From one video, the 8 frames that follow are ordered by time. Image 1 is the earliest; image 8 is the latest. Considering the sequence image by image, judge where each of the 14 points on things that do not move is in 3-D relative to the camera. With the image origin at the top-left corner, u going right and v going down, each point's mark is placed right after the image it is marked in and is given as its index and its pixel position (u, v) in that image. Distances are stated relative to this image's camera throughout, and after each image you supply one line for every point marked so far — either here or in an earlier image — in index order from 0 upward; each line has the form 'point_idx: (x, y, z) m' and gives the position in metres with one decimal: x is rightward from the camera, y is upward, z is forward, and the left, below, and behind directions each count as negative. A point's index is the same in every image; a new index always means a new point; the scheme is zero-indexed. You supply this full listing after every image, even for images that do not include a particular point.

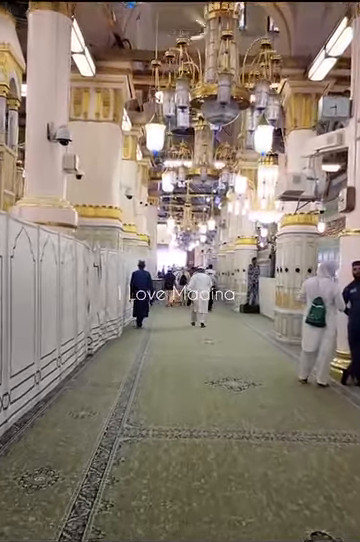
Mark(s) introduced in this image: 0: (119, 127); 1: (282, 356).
0: (-1.2, +2.8, +9.8) m
1: (+1.6, -1.3, +8.0) m
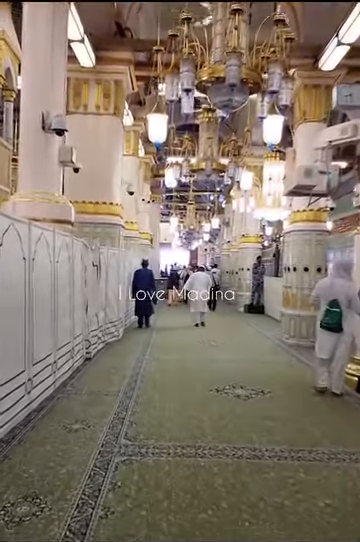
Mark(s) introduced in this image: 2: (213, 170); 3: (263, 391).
0: (-1.1, +2.8, +9.4) m
1: (+1.7, -1.3, +7.5) m
2: (+0.6, +1.9, +9.3) m
3: (+0.9, -1.3, +5.4) m
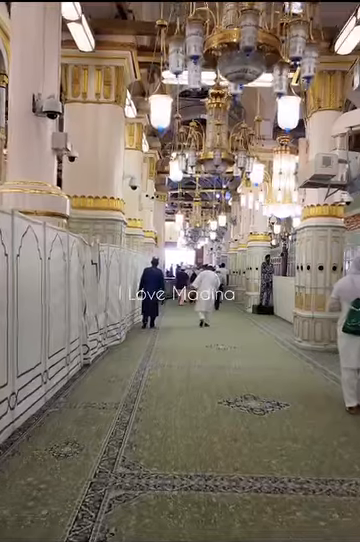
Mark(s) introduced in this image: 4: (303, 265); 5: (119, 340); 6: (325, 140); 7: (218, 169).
0: (-1.0, +2.8, +8.9) m
1: (+1.7, -1.3, +7.0) m
2: (+0.7, +1.9, +8.7) m
3: (+0.9, -1.3, +4.8) m
4: (+2.1, +0.1, +8.9) m
5: (-1.0, -1.1, +8.5) m
6: (+2.3, +2.1, +8.4) m
7: (+0.7, +1.9, +9.1) m
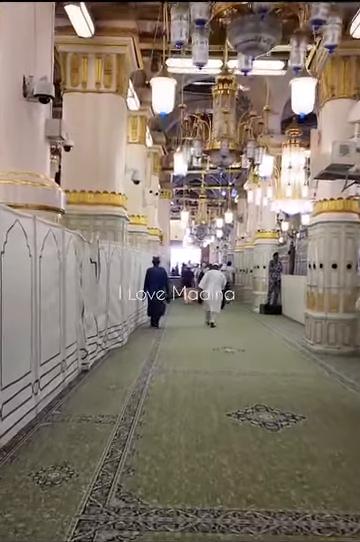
0: (-0.9, +2.8, +8.4) m
1: (+1.8, -1.3, +6.5) m
2: (+0.8, +1.9, +8.3) m
3: (+1.0, -1.3, +4.4) m
4: (+2.2, +0.1, +8.4) m
5: (-0.9, -1.1, +8.1) m
6: (+2.4, +2.1, +7.9) m
7: (+0.8, +1.9, +8.6) m
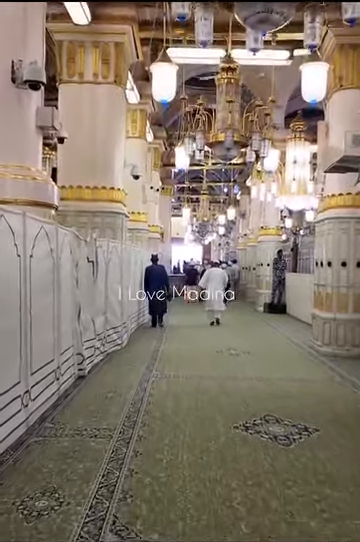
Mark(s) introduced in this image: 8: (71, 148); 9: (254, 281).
0: (-0.9, +2.8, +8.0) m
1: (+1.8, -1.3, +6.1) m
2: (+0.8, +2.0, +7.9) m
3: (+1.0, -1.3, +4.0) m
4: (+2.2, +0.2, +8.0) m
5: (-0.9, -1.1, +7.8) m
6: (+2.4, +2.2, +7.6) m
7: (+0.8, +1.9, +8.3) m
8: (-1.7, +1.9, +7.9) m
9: (+2.5, -0.3, +17.3) m
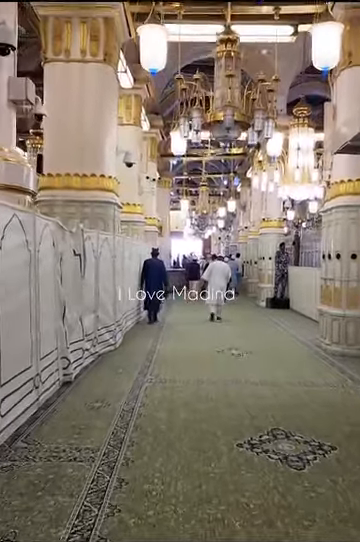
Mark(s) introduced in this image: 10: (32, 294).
0: (-1.0, +2.9, +7.4) m
1: (+1.8, -1.2, +5.6) m
2: (+0.8, +2.0, +7.3) m
3: (+1.0, -1.2, +3.5) m
4: (+2.2, +0.3, +7.4) m
5: (-0.9, -1.0, +7.2) m
6: (+2.4, +2.3, +7.0) m
7: (+0.7, +2.0, +7.7) m
8: (-1.7, +2.0, +7.3) m
9: (+2.5, -0.1, +16.7) m
10: (-1.2, -0.2, +4.2) m
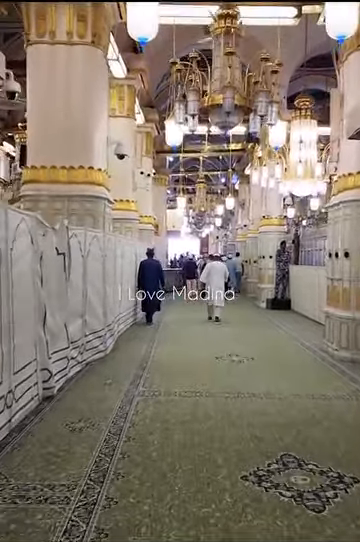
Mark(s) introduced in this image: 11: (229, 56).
0: (-1.0, +2.9, +6.9) m
1: (+1.8, -1.2, +5.0) m
2: (+0.7, +2.0, +6.7) m
3: (+0.9, -1.2, +2.9) m
4: (+2.1, +0.3, +6.9) m
5: (-1.0, -1.0, +6.6) m
6: (+2.3, +2.3, +6.4) m
7: (+0.7, +2.0, +7.1) m
8: (-1.8, +2.0, +6.7) m
9: (+2.4, -0.1, +16.2) m
10: (-1.3, -0.2, +3.7) m
11: (+0.6, +2.6, +6.6) m
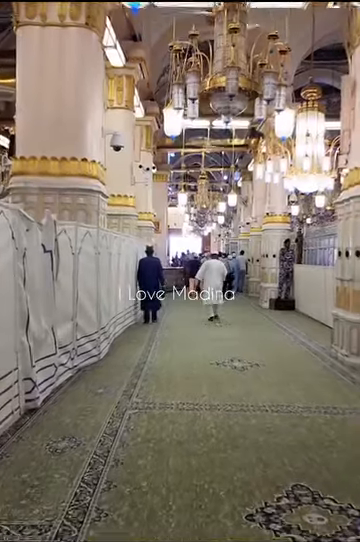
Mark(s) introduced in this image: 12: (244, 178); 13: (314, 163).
0: (-1.0, +2.9, +6.4) m
1: (+1.7, -1.2, +4.6) m
2: (+0.7, +2.1, +6.3) m
3: (+0.9, -1.2, +2.5) m
4: (+2.1, +0.3, +6.4) m
5: (-1.0, -1.0, +6.2) m
6: (+2.3, +2.3, +6.0) m
7: (+0.7, +2.0, +6.7) m
8: (-1.8, +2.0, +6.3) m
9: (+2.4, -0.1, +15.7) m
10: (-1.3, -0.2, +3.2) m
11: (+0.6, +2.6, +6.1) m
12: (+2.5, +3.6, +20.0) m
13: (+2.5, +2.0, +9.4) m
